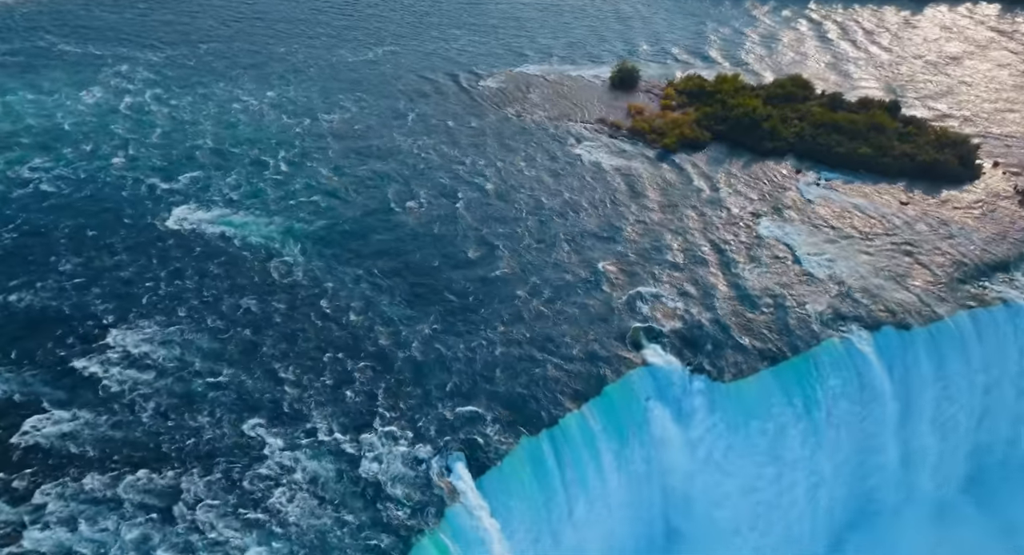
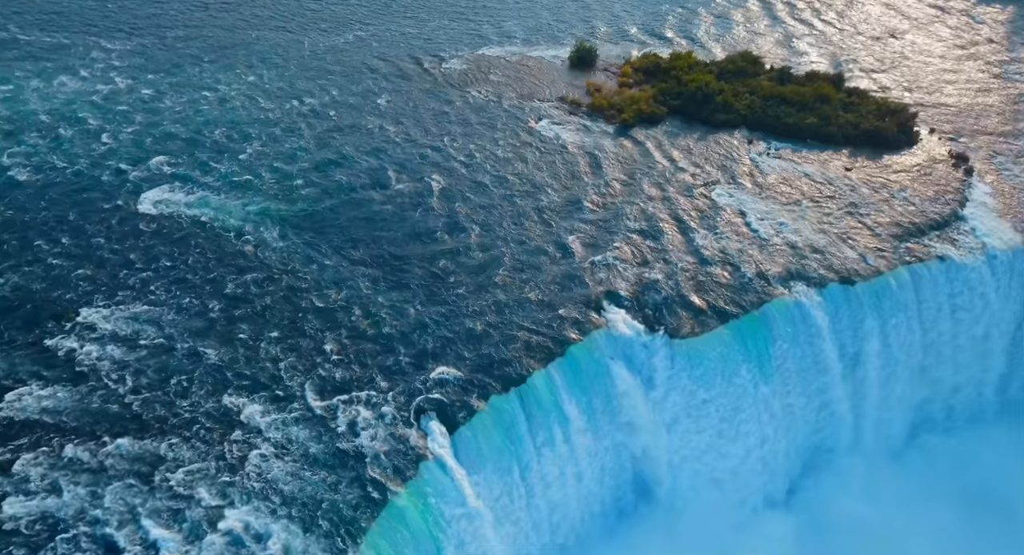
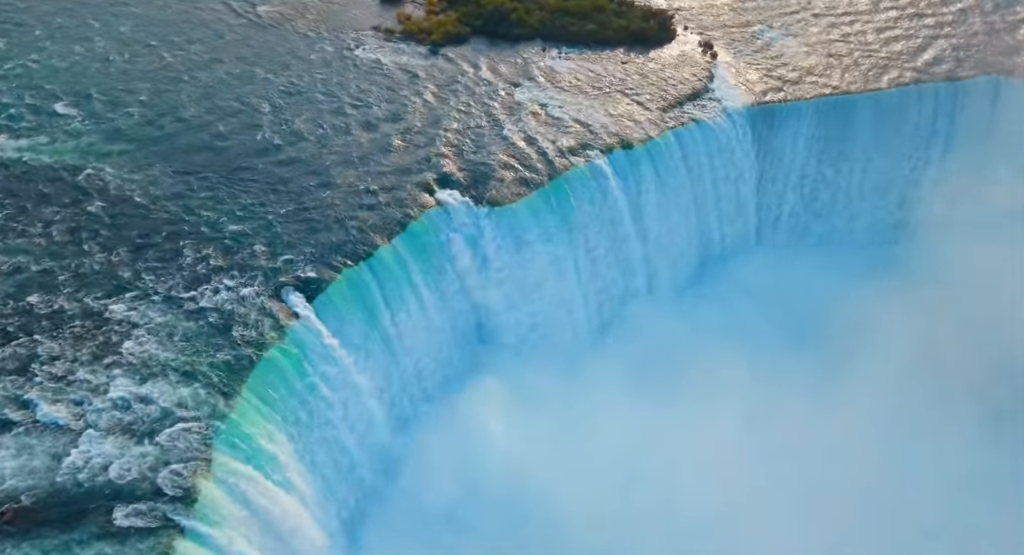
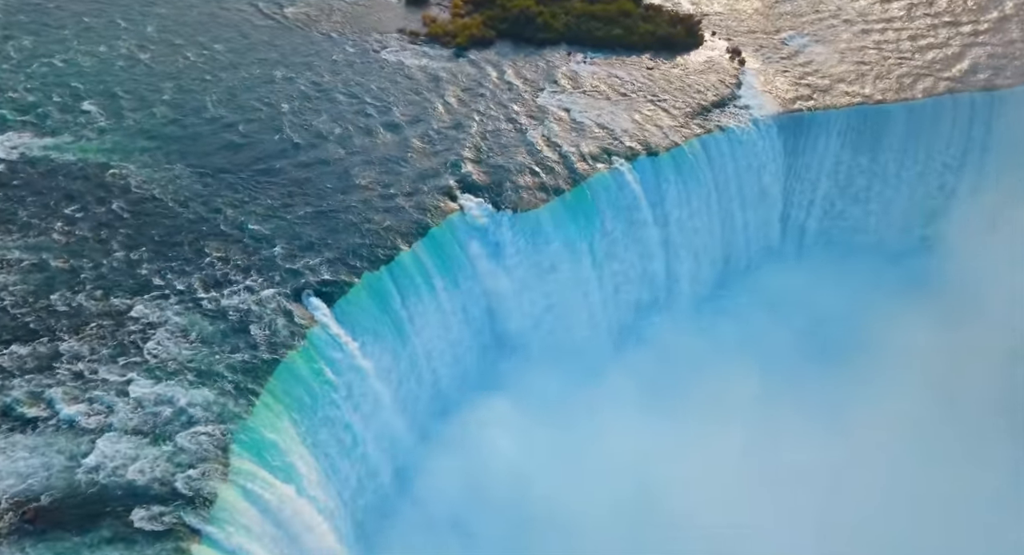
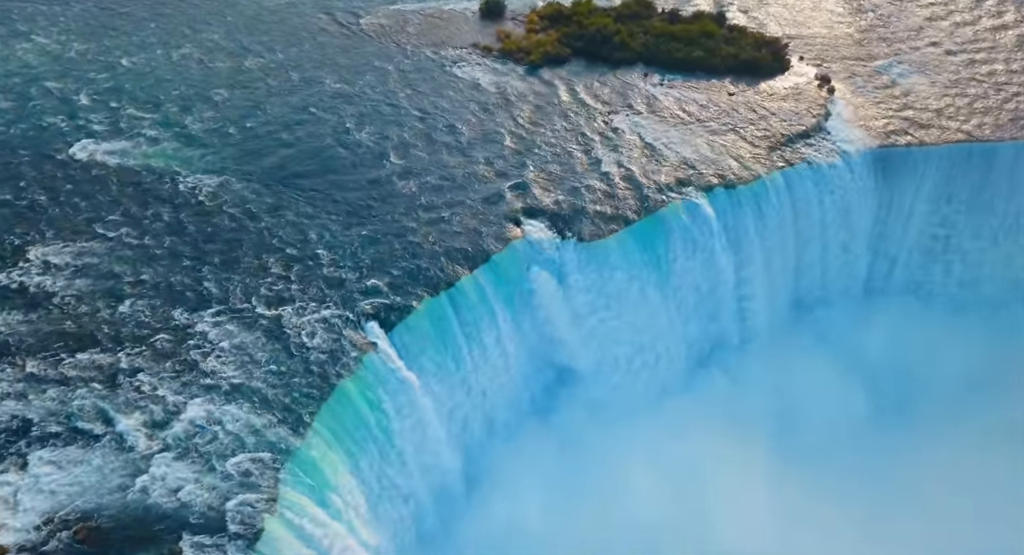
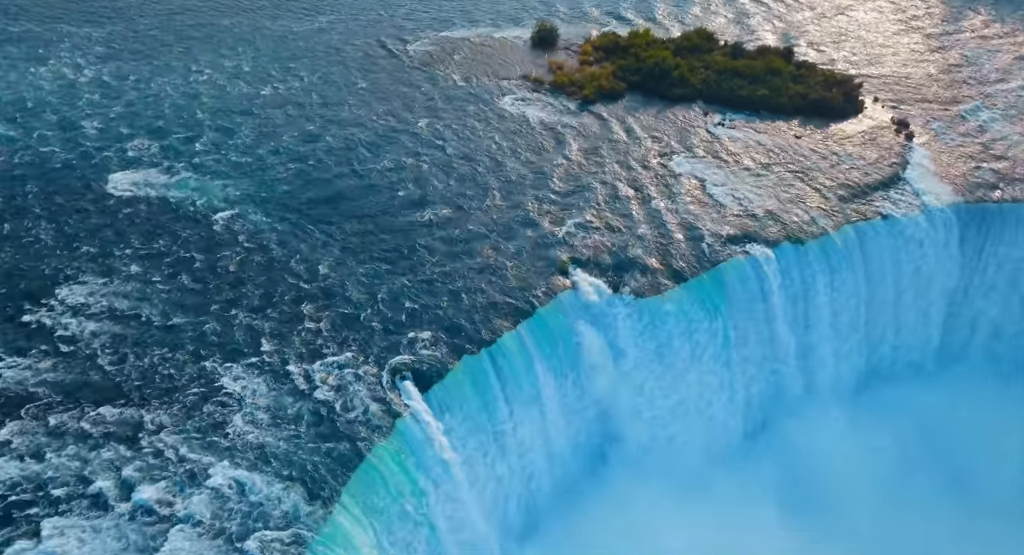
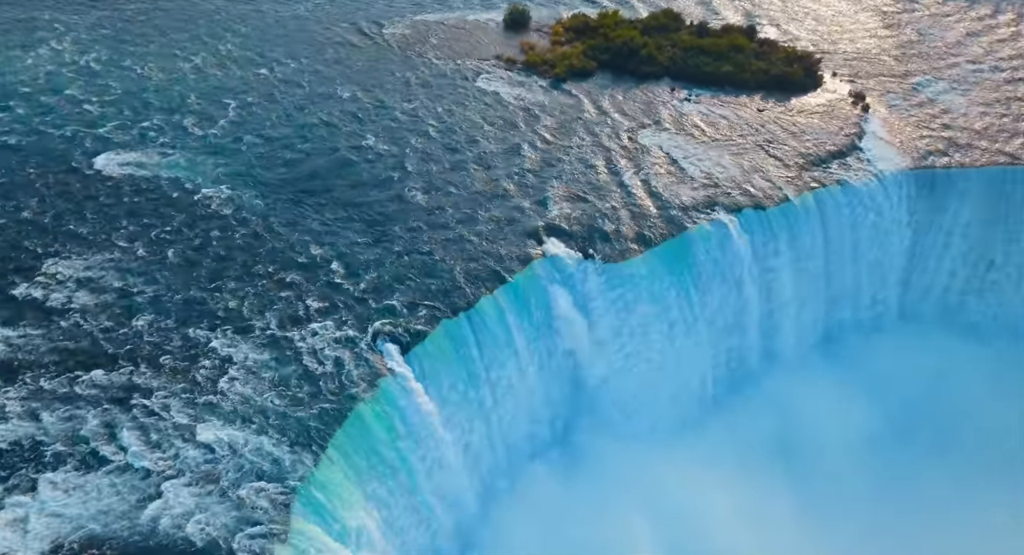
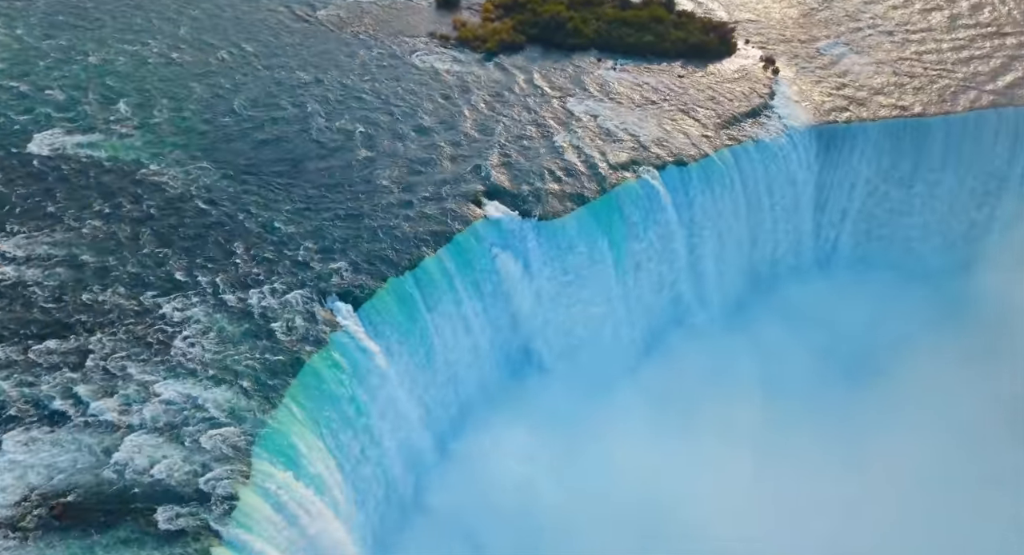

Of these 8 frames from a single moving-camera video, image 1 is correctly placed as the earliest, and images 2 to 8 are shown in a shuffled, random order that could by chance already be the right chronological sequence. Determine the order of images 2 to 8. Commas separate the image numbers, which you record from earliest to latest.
2, 6, 7, 5, 8, 4, 3
